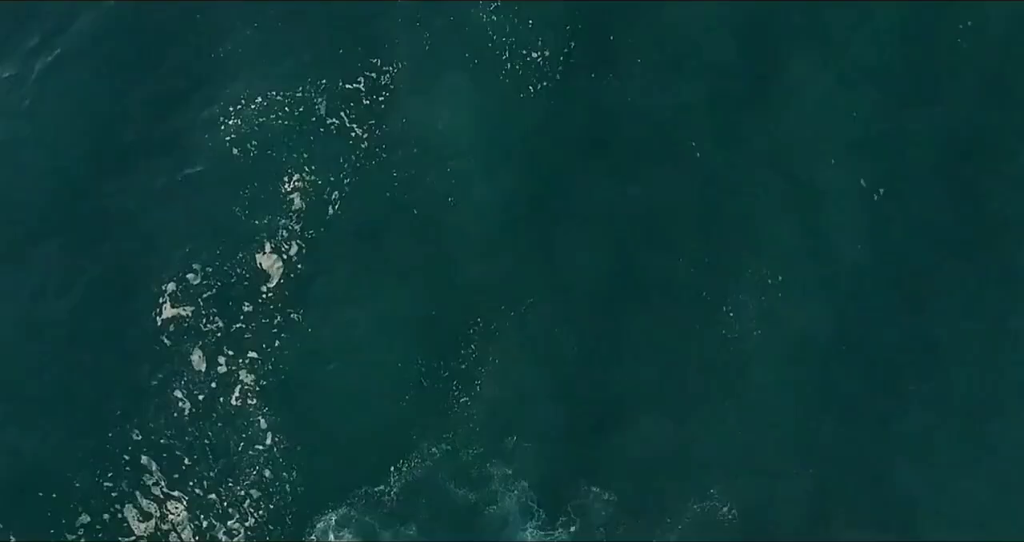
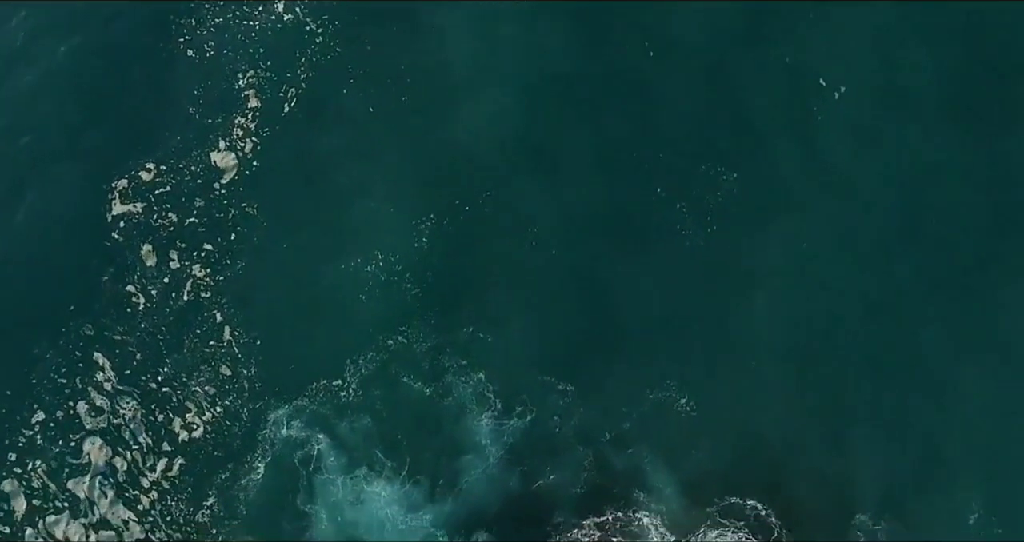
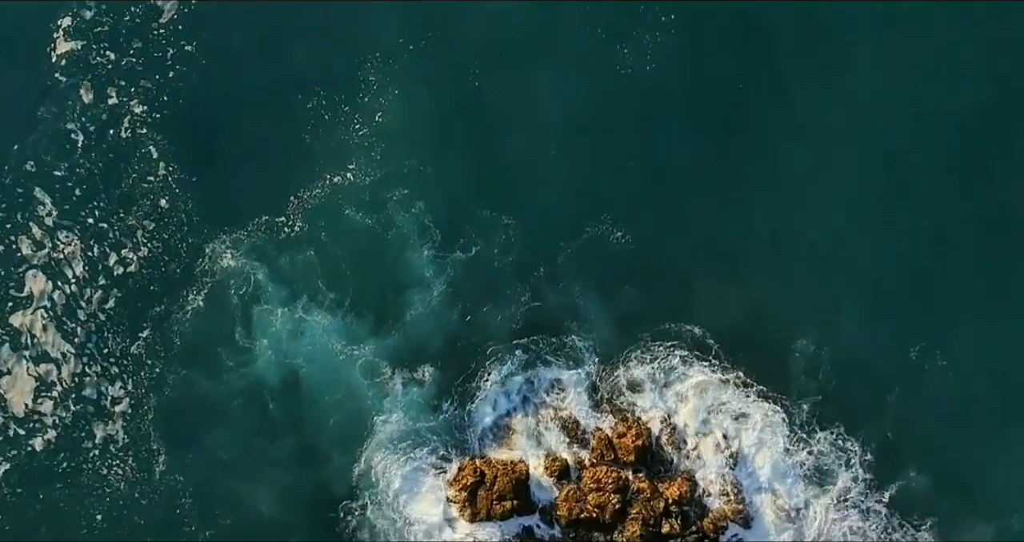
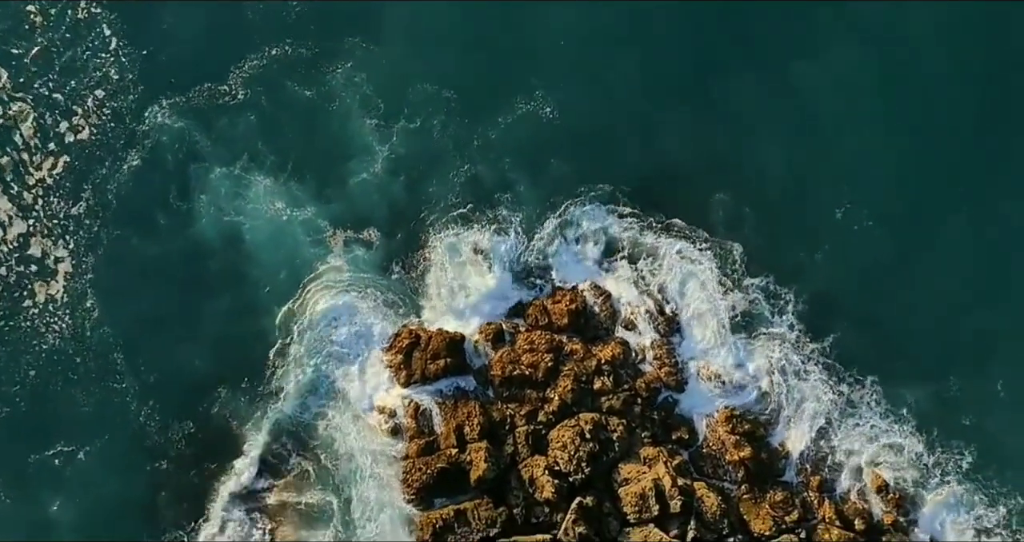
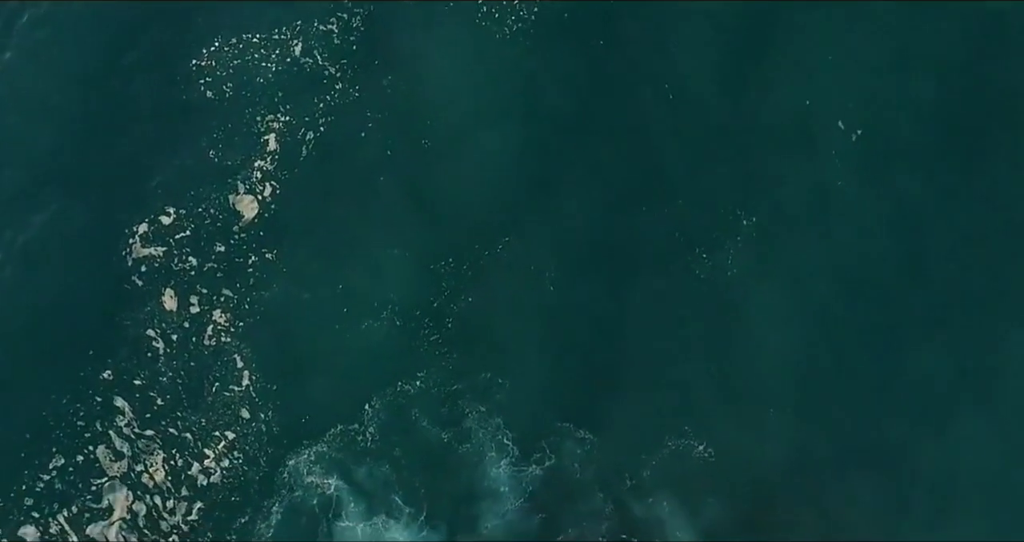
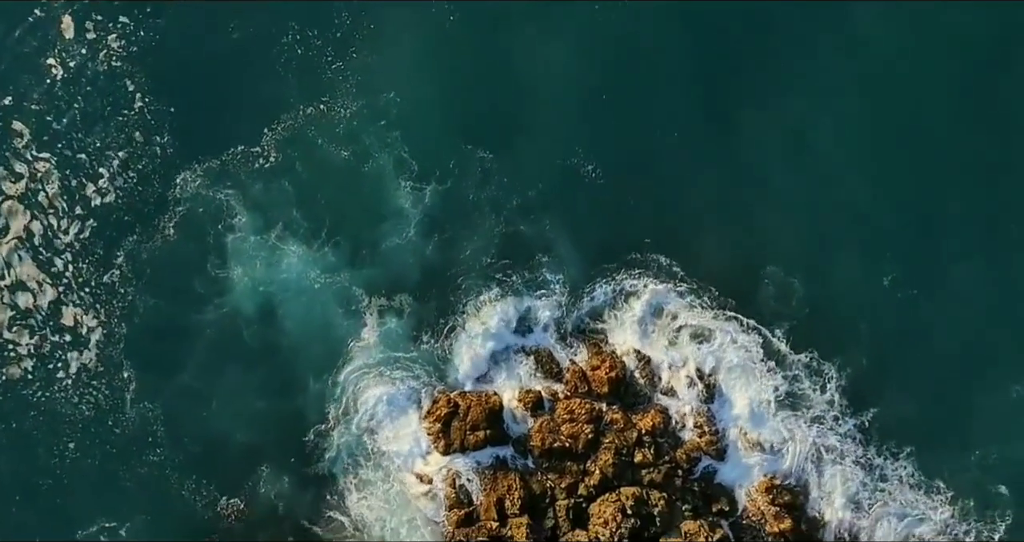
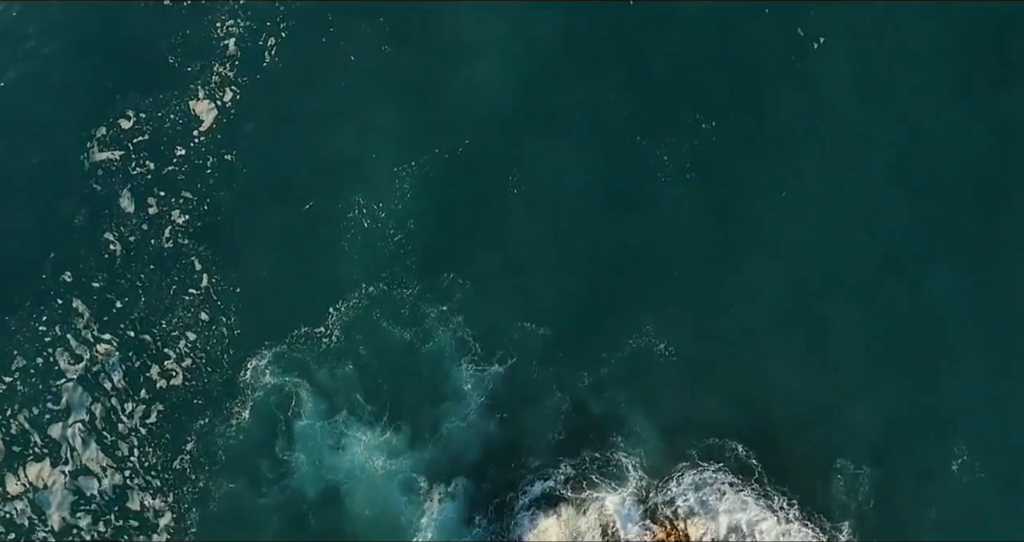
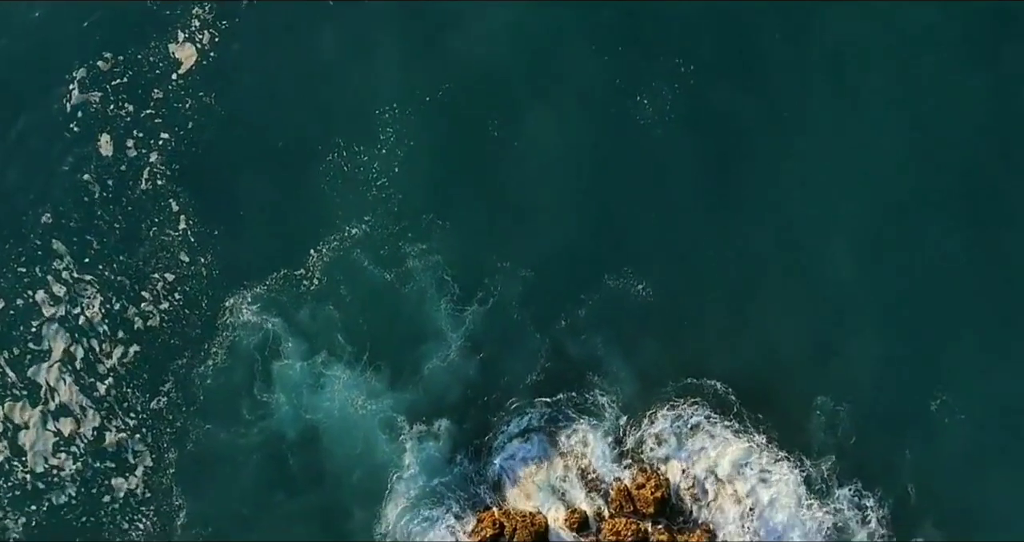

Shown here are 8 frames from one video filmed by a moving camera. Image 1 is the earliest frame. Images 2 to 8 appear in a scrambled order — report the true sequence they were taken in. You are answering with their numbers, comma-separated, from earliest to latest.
5, 2, 7, 8, 3, 6, 4
